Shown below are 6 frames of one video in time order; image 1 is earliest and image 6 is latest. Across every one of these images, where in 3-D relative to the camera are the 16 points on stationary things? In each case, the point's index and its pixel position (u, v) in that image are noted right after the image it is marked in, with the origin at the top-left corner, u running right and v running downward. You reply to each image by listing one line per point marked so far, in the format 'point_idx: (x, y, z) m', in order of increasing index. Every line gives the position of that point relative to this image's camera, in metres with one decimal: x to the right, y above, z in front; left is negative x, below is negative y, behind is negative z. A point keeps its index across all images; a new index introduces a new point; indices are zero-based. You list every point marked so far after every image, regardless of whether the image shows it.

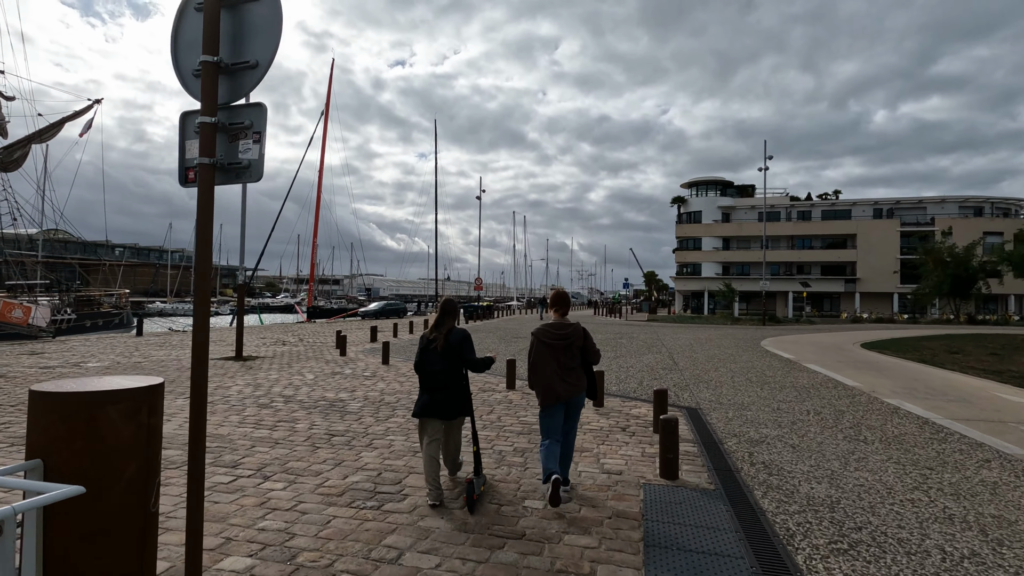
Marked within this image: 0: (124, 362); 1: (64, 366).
0: (-10.2, -1.9, +14.1) m
1: (-11.4, -2.0, +13.7) m
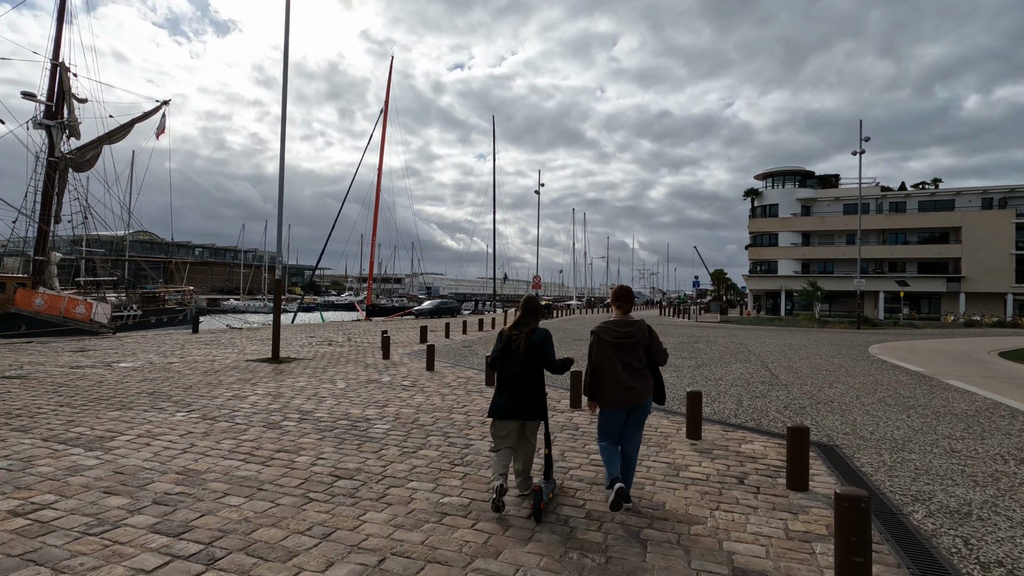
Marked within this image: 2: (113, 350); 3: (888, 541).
0: (-8.7, -1.8, +13.2) m
1: (-10.0, -1.8, +12.9) m
2: (-11.7, -1.8, +15.8) m
3: (+2.6, -1.8, +3.7) m
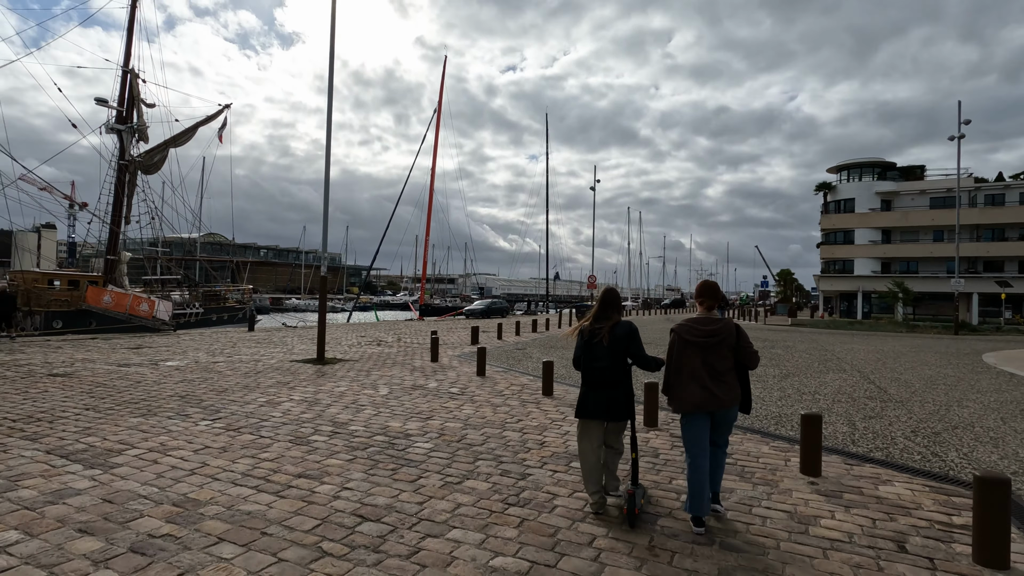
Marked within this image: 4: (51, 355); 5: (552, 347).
0: (-7.4, -1.7, +12.8) m
1: (-8.7, -1.8, +12.7) m
2: (-10.1, -1.8, +15.7) m
3: (+3.0, -1.7, +2.3) m
4: (-11.8, -1.7, +13.9) m
5: (+1.3, -1.9, +17.9) m
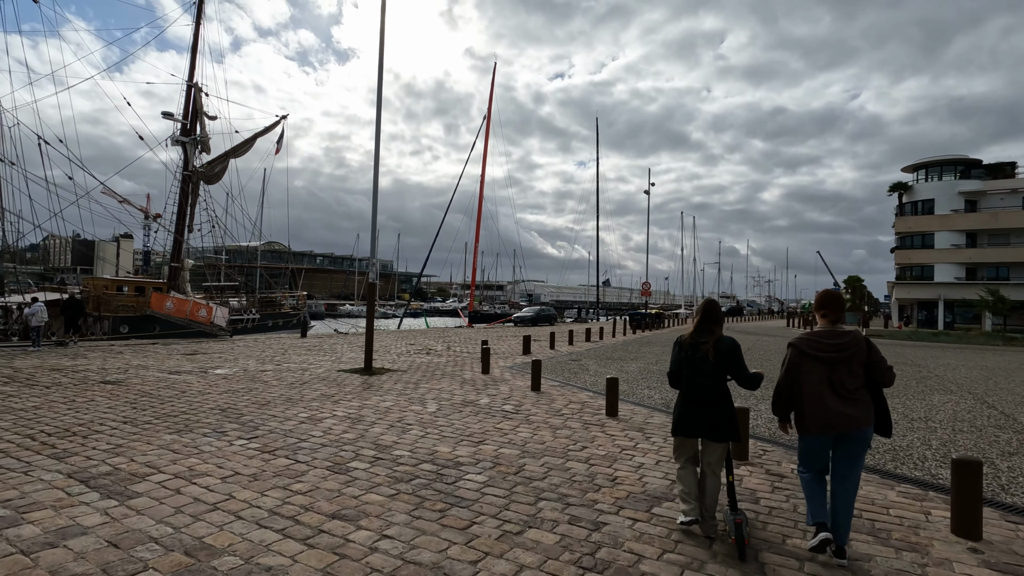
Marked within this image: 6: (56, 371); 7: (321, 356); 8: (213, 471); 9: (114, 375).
0: (-6.1, -1.9, +12.6) m
1: (-7.4, -1.9, +12.6) m
2: (-8.6, -2.0, +15.7) m
3: (+3.3, -1.8, +1.2) m
4: (-10.5, -1.9, +14.0) m
5: (+3.0, -2.2, +16.8) m
6: (-10.2, -1.9, +12.0) m
7: (-5.7, -2.0, +16.0) m
8: (-2.8, -1.7, +5.1) m
9: (-8.6, -1.9, +11.6) m
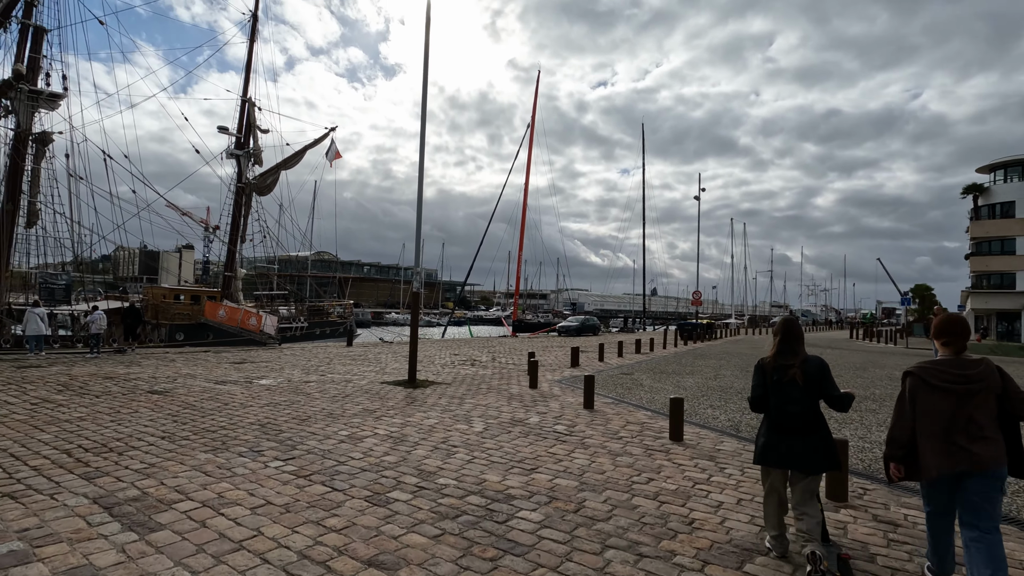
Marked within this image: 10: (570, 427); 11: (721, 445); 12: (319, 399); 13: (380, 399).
0: (-5.0, -2.1, +12.4) m
1: (-6.3, -2.1, +12.5) m
2: (-7.2, -2.2, +15.7) m
3: (+3.5, -1.8, +0.3) m
4: (-9.2, -2.1, +14.2) m
5: (+4.4, -2.5, +15.9) m
6: (-9.1, -2.1, +12.1) m
7: (-4.3, -2.3, +15.7) m
8: (-2.3, -1.8, +4.6) m
9: (-7.5, -2.1, +11.6) m
10: (+0.8, -2.0, +7.8) m
11: (+2.7, -2.0, +7.0) m
12: (-3.5, -2.0, +9.8) m
13: (-2.4, -2.0, +9.7) m
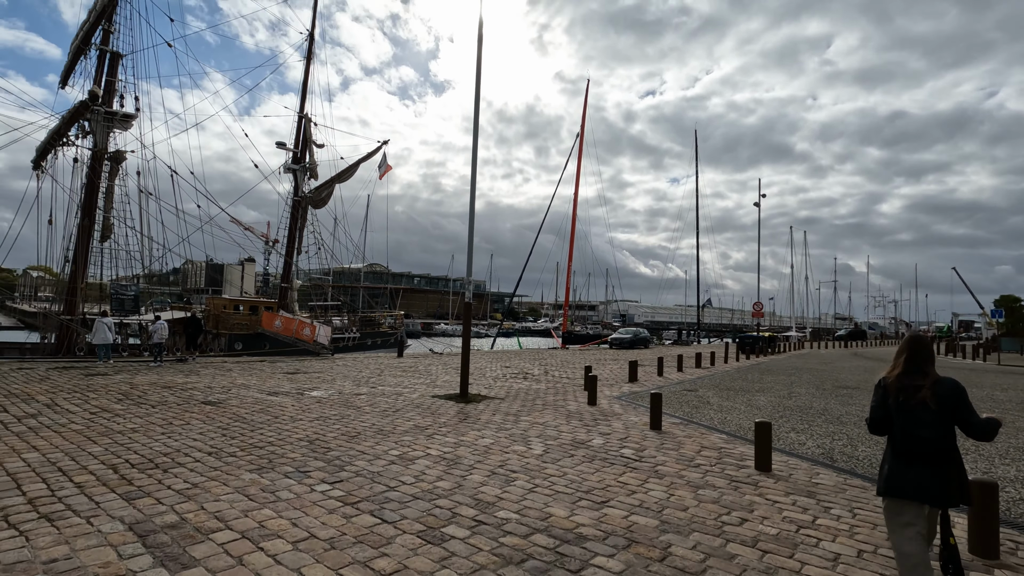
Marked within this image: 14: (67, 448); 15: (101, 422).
0: (-3.8, -2.4, +12.2) m
1: (-5.0, -2.4, +12.3) m
2: (-5.7, -2.5, +15.6) m
3: (+3.6, -1.8, -0.7) m
4: (-7.8, -2.4, +14.3) m
5: (+5.9, -2.7, +14.8) m
6: (-7.9, -2.3, +12.2) m
7: (-2.8, -2.6, +15.4) m
8: (-1.8, -1.9, +4.2) m
9: (-6.3, -2.3, +11.6) m
10: (+1.7, -2.1, +7.1) m
11: (+3.5, -2.2, +6.1) m
12: (-2.5, -2.2, +9.4) m
13: (-1.4, -2.2, +9.2) m
14: (-5.5, -2.0, +6.6) m
15: (-6.4, -2.1, +8.4) m
